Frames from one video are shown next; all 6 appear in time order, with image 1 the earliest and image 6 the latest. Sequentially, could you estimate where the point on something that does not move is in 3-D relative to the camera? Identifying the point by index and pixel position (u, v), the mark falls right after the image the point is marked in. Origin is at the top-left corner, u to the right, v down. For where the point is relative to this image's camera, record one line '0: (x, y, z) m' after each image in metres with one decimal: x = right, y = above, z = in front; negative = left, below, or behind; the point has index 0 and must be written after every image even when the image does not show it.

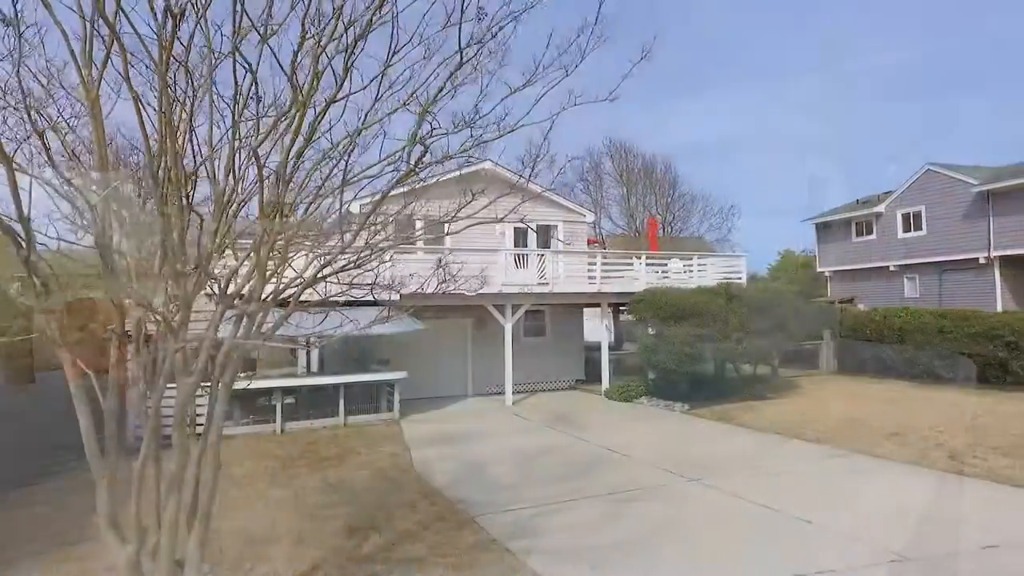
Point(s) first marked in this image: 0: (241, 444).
0: (-4.7, -2.7, +11.1) m
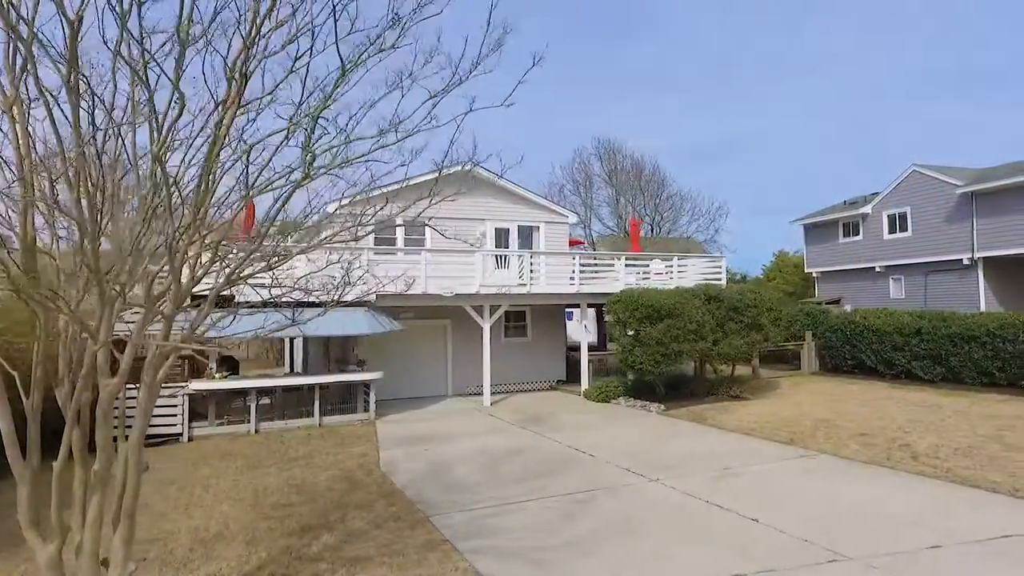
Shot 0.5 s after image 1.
0: (-5.2, -2.7, +11.1) m
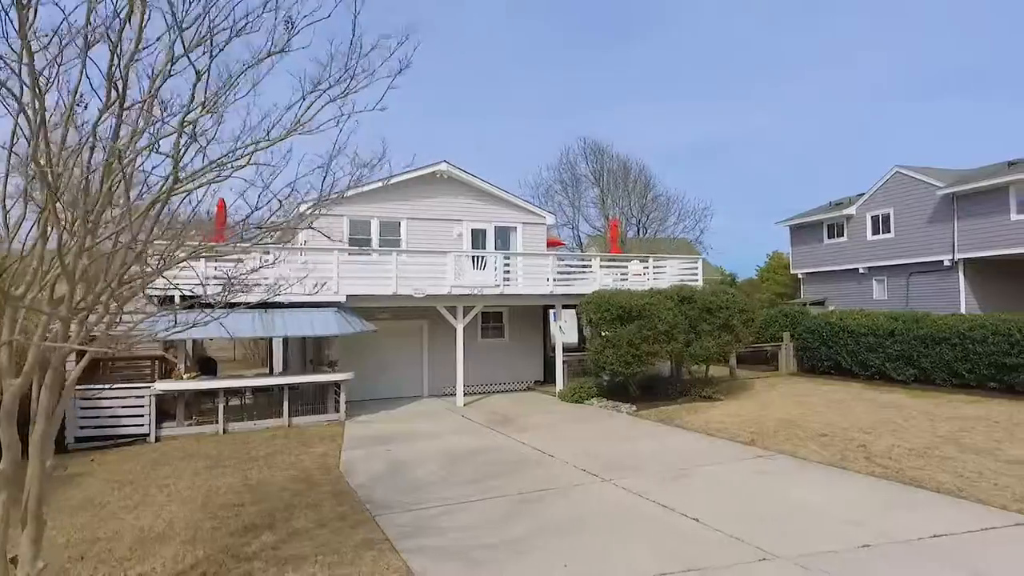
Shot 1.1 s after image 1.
0: (-5.8, -2.7, +11.1) m
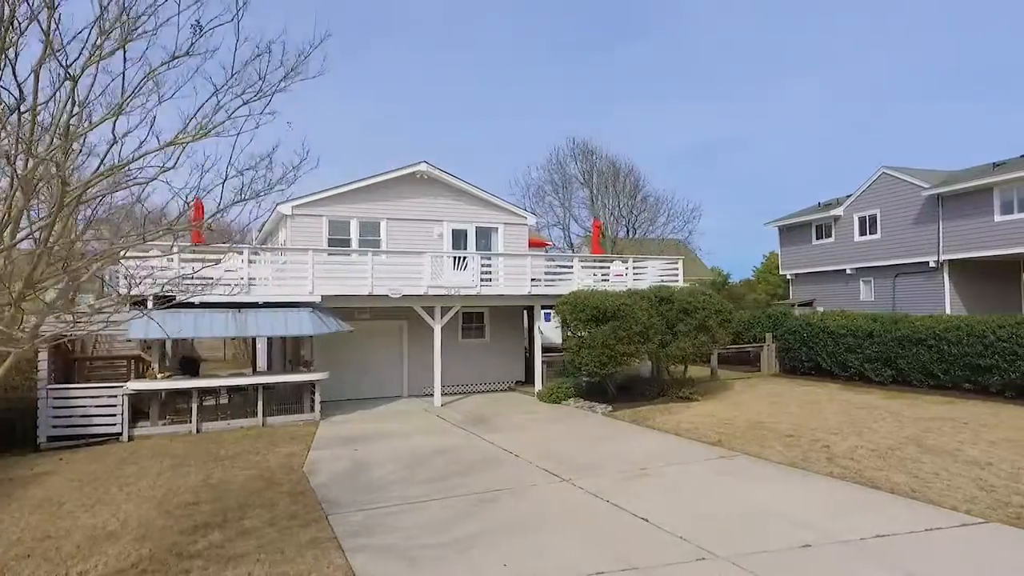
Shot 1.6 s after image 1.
0: (-6.3, -2.7, +11.2) m
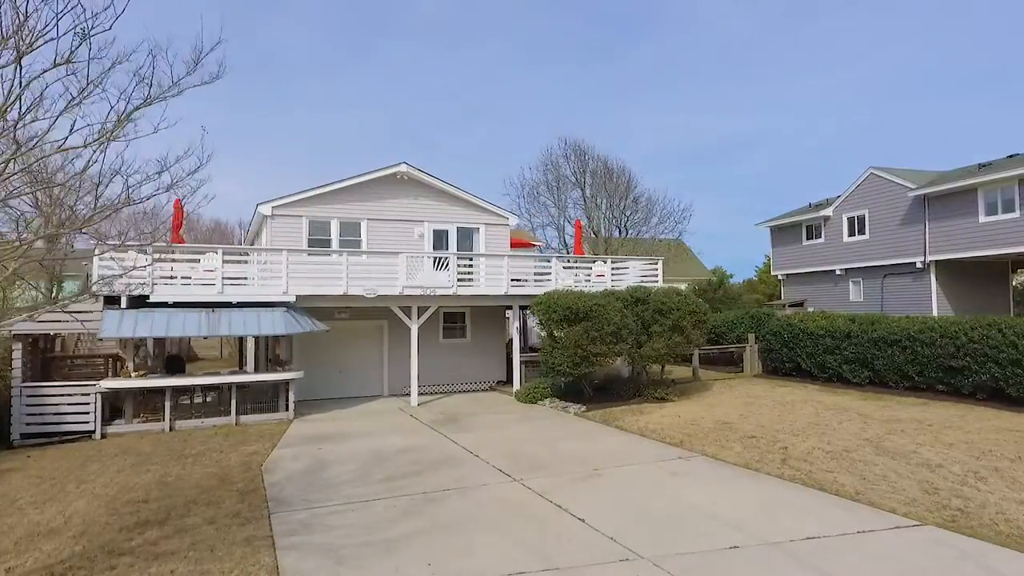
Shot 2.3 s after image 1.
0: (-6.9, -2.7, +11.3) m
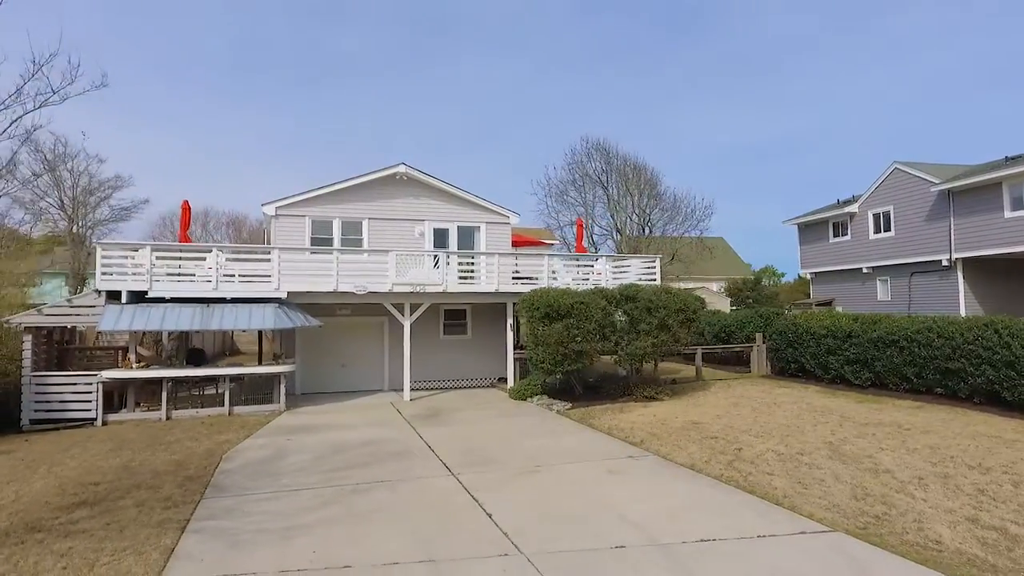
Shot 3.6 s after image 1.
0: (-7.5, -2.7, +12.0) m
